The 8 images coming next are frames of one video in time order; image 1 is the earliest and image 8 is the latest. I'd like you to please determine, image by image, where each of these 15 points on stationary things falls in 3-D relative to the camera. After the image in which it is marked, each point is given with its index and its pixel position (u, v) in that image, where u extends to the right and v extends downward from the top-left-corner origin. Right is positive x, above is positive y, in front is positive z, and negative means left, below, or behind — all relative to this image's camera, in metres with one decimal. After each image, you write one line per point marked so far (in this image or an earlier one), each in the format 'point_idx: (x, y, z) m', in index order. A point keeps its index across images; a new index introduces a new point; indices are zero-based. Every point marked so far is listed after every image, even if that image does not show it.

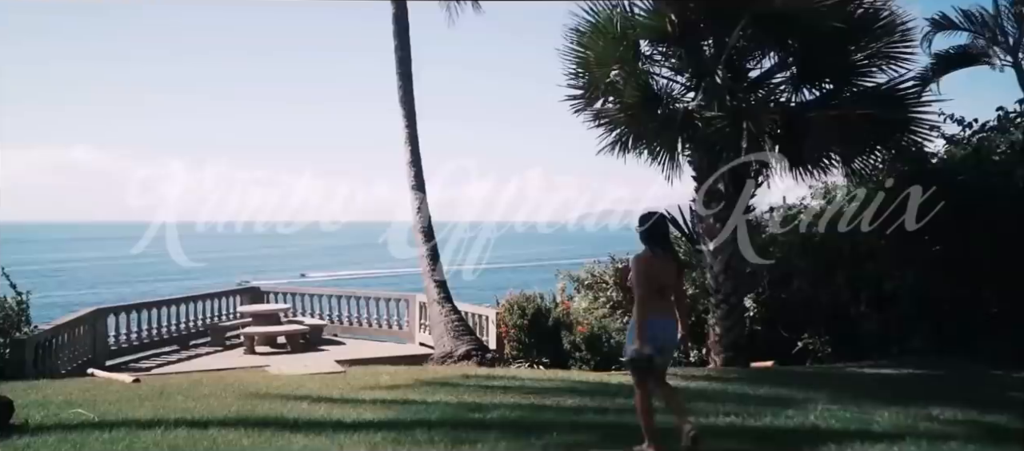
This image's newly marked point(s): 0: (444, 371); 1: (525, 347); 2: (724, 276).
0: (-0.8, -1.8, +9.7) m
1: (+0.2, -1.8, +12.1) m
2: (+2.5, -0.6, +9.4) m
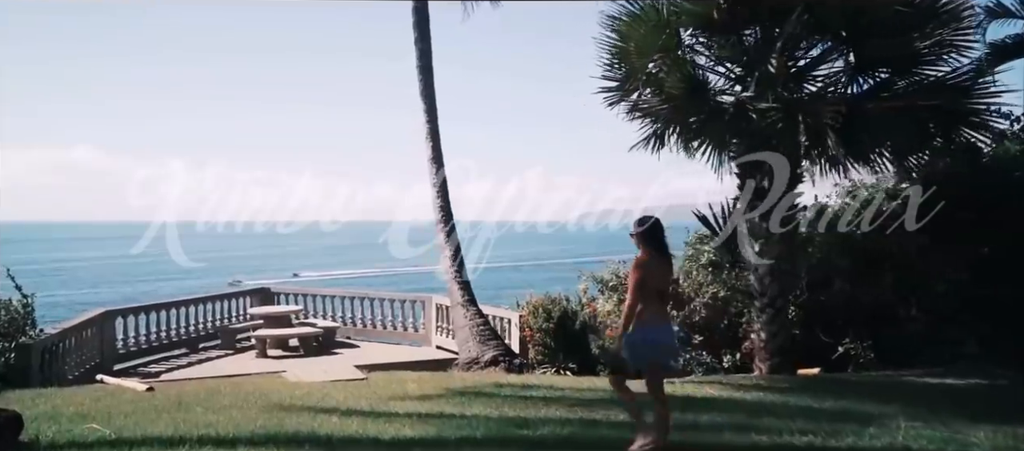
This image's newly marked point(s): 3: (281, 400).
0: (-0.4, -1.8, +9.2) m
1: (+0.5, -1.8, +11.6) m
2: (+2.8, -0.6, +8.9) m
3: (-2.1, -1.6, +7.6) m
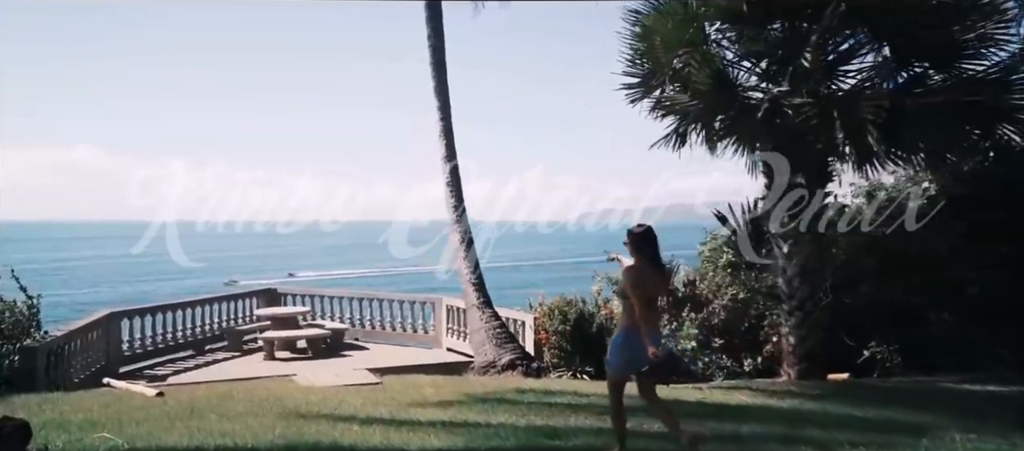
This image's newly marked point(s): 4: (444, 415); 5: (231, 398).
0: (-0.2, -1.8, +8.9) m
1: (+0.8, -1.8, +11.3) m
2: (+3.1, -0.6, +8.6) m
3: (-1.9, -1.6, +7.3) m
4: (-0.6, -1.6, +7.1) m
5: (-2.8, -1.7, +8.3) m
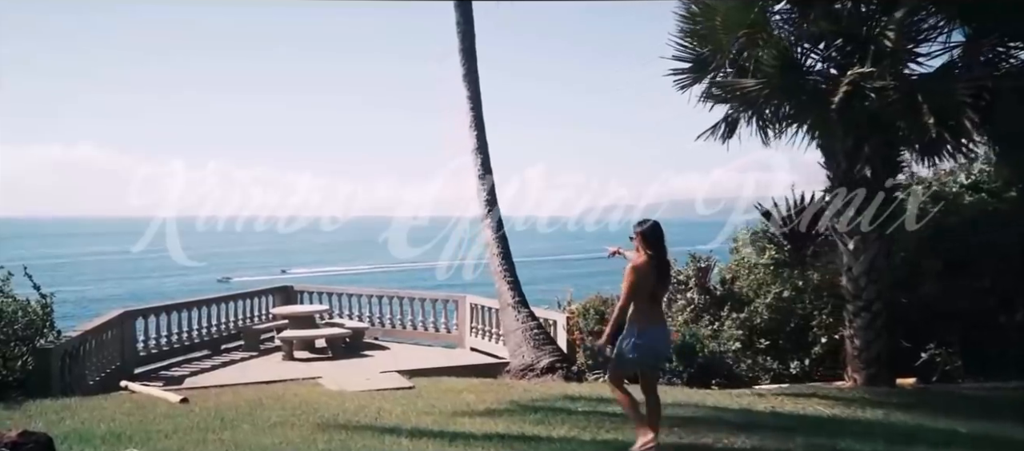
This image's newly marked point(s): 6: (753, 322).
0: (+0.2, -1.7, +8.4) m
1: (+1.2, -1.7, +10.8) m
2: (+3.5, -0.5, +8.1) m
3: (-1.5, -1.6, +6.8) m
4: (-0.1, -1.6, +6.6) m
5: (-2.4, -1.7, +7.8) m
6: (+3.3, -1.3, +11.2) m
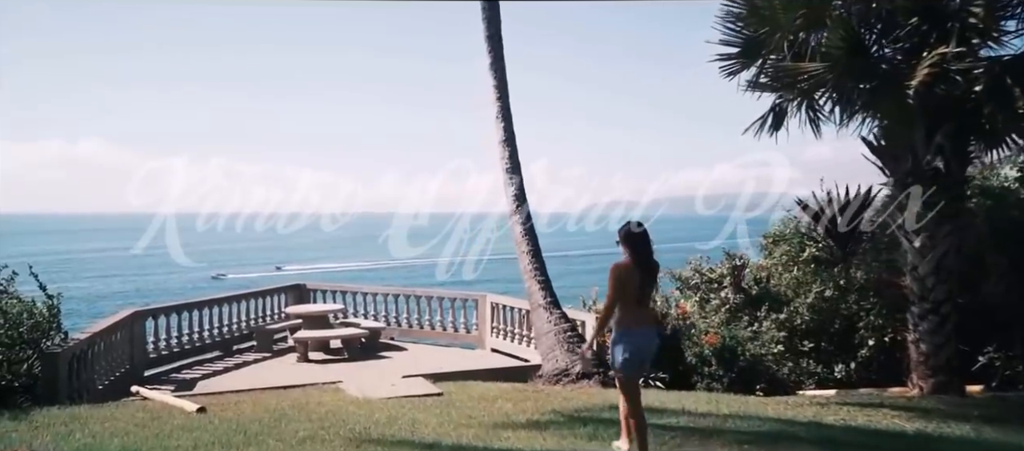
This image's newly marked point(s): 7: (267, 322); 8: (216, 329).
0: (+0.6, -1.7, +7.9) m
1: (+1.6, -1.7, +10.3) m
2: (+3.9, -0.5, +7.5) m
3: (-1.1, -1.6, +6.3) m
4: (+0.2, -1.6, +6.0) m
5: (-2.0, -1.7, +7.2) m
6: (+3.7, -1.3, +10.6) m
7: (-4.6, -1.8, +15.1) m
8: (-5.2, -1.8, +14.1) m
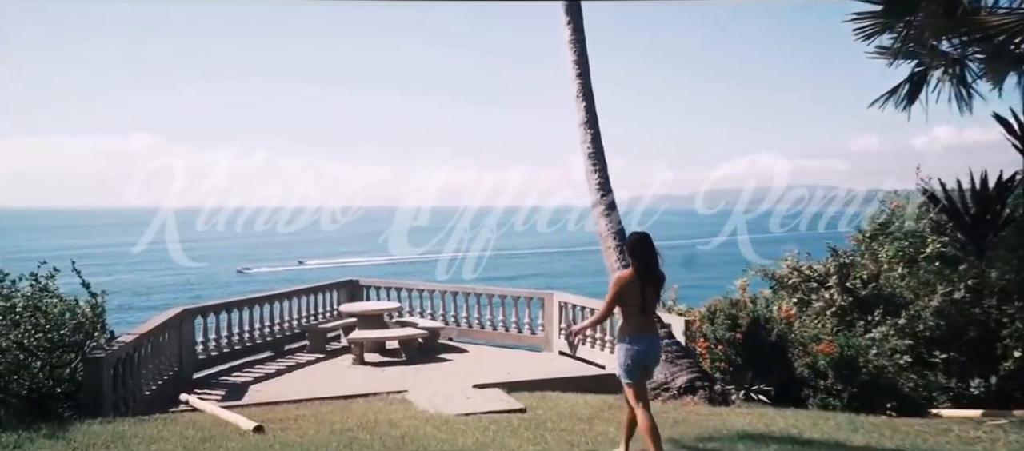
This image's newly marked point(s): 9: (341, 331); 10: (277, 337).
0: (+1.5, -1.6, +6.7) m
1: (+2.6, -1.6, +9.1) m
2: (+4.7, -0.4, +6.2) m
3: (-0.3, -1.5, +5.2) m
4: (+1.0, -1.5, +4.9) m
5: (-1.2, -1.6, +6.2) m
6: (+4.7, -1.2, +9.3) m
7: (-3.4, -1.6, +14.2) m
8: (-4.0, -1.7, +13.2) m
9: (-3.0, -1.8, +14.0) m
10: (-3.9, -1.8, +13.4) m
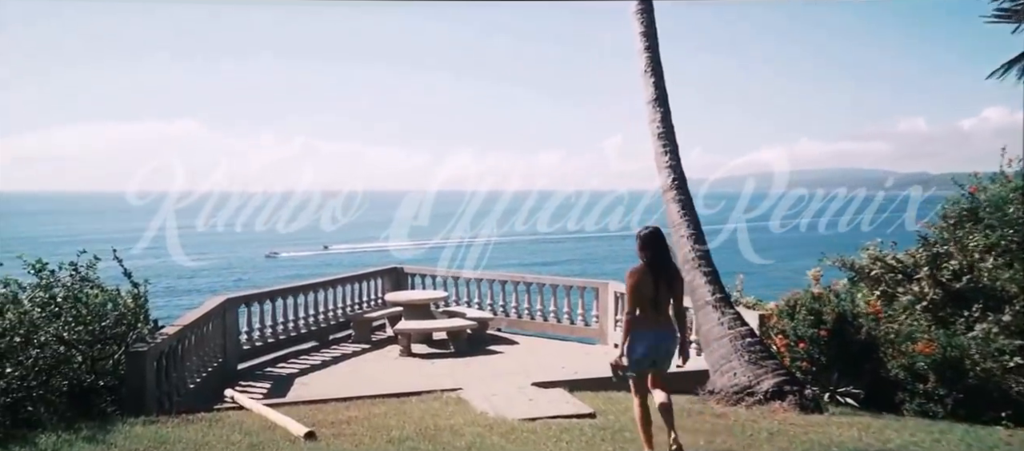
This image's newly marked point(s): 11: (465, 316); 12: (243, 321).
0: (+2.0, -1.6, +6.0) m
1: (+3.2, -1.5, +8.3) m
2: (+5.3, -0.4, +5.3) m
3: (+0.2, -1.5, +4.6) m
4: (+1.5, -1.5, +4.2) m
5: (-0.7, -1.6, +5.6) m
6: (+5.3, -1.1, +8.5) m
7: (-2.5, -1.4, +13.7) m
8: (-3.1, -1.4, +12.7) m
9: (-2.1, -1.6, +13.5) m
10: (-3.0, -1.6, +12.9) m
11: (-0.8, -1.5, +13.4) m
12: (-3.8, -1.4, +11.4) m
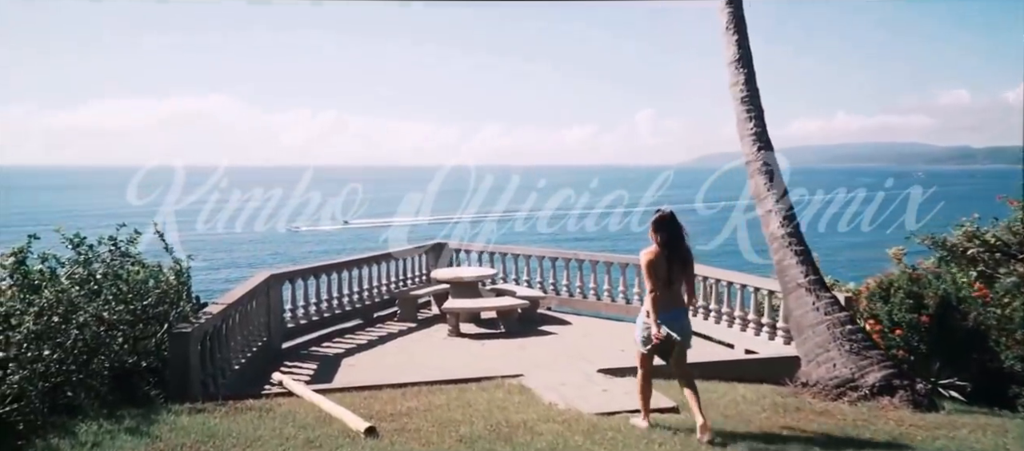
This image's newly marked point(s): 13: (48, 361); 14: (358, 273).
0: (+2.6, -1.4, +5.3) m
1: (+3.9, -1.3, +7.5) m
2: (+5.8, -0.2, +4.4) m
3: (+0.7, -1.4, +3.9) m
4: (+2.0, -1.4, +3.5) m
5: (-0.1, -1.4, +5.0) m
6: (+6.0, -0.8, +7.6) m
7: (-1.6, -1.0, +13.1) m
8: (-2.3, -1.1, +12.2) m
9: (-1.2, -1.2, +12.9) m
10: (-2.2, -1.2, +12.3) m
11: (+0.1, -1.1, +12.7) m
12: (-3.0, -1.0, +10.9) m
13: (-3.7, -1.1, +6.5) m
14: (-2.3, -0.7, +12.2) m
